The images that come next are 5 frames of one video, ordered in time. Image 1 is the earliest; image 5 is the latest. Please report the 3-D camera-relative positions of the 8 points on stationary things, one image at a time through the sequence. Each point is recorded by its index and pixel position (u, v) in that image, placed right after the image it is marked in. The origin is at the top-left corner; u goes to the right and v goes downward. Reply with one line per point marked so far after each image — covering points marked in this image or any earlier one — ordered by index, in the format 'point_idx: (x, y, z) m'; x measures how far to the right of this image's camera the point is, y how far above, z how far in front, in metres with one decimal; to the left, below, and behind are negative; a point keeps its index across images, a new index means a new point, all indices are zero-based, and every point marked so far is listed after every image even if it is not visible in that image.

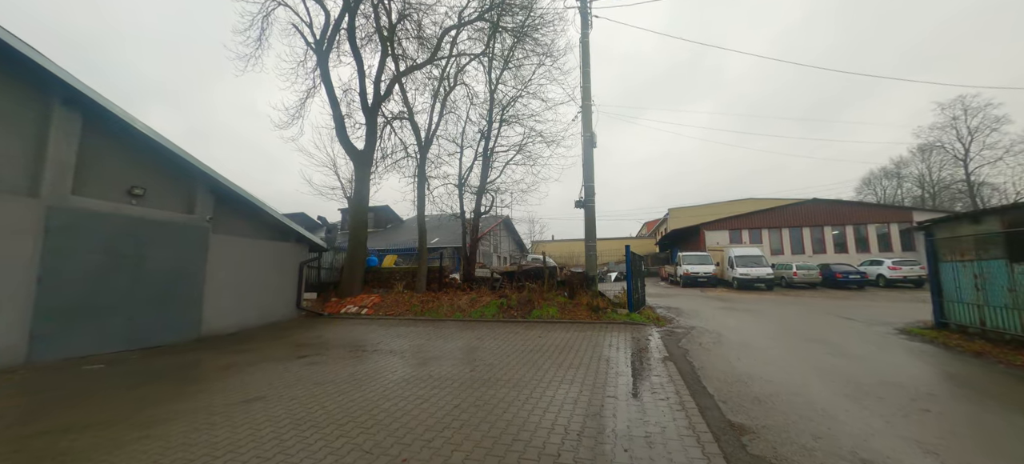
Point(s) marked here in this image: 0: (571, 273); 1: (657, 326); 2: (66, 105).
0: (+1.8, -1.2, +10.4) m
1: (+3.6, -2.3, +8.5) m
2: (-7.3, +2.1, +5.4) m
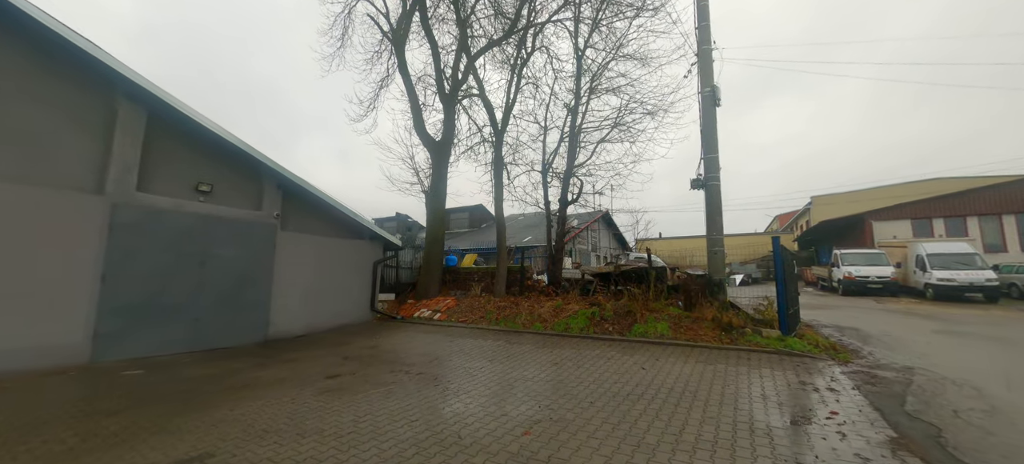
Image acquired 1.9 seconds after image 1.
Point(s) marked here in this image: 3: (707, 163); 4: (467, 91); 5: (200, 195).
0: (+3.9, -1.0, +7.7) m
1: (+5.2, -2.0, +5.4) m
2: (-6.2, +2.1, +5.5) m
3: (+4.5, +1.6, +7.9) m
4: (-1.4, +4.5, +10.7) m
5: (-5.9, +0.7, +6.4) m
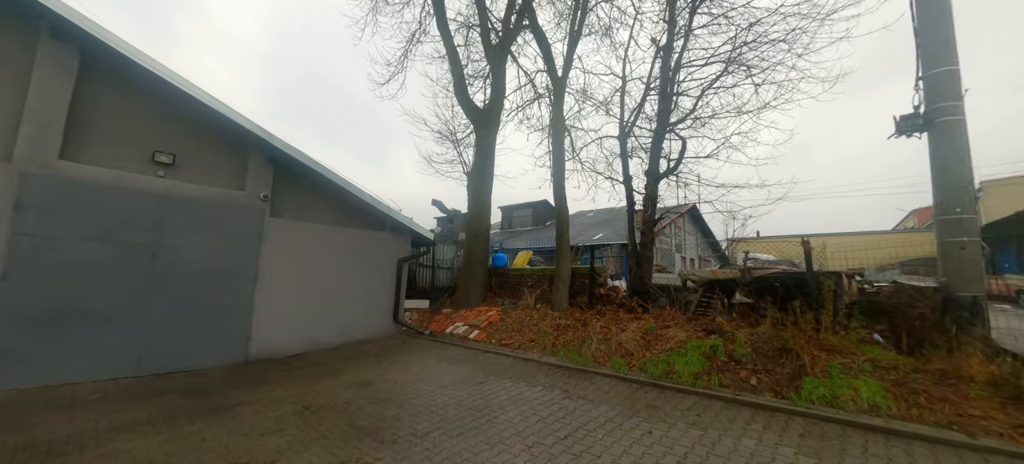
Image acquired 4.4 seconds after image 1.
0: (+4.8, -0.7, +4.3) m
1: (+5.6, -1.8, +1.7) m
2: (-5.6, +2.3, +4.2) m
3: (+5.4, +1.9, +4.3) m
4: (+0.1, +4.7, +8.3) m
5: (-5.1, +0.9, +4.9) m
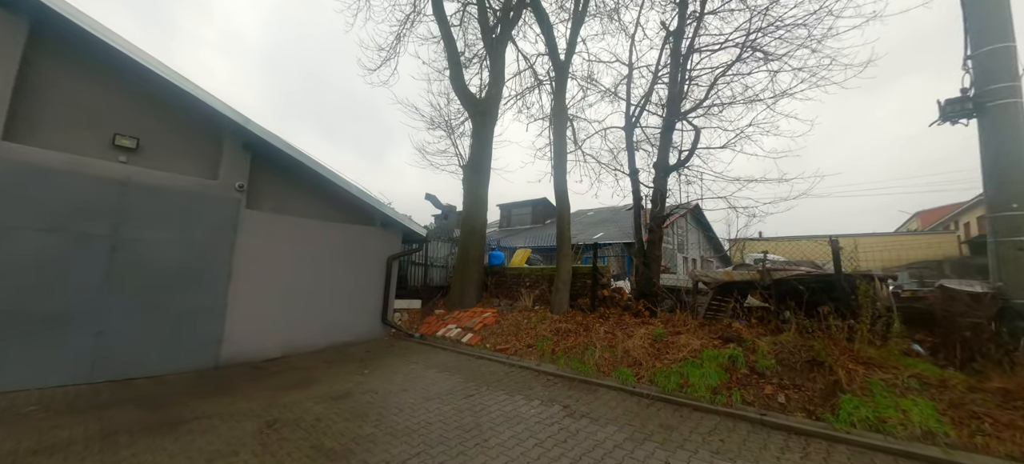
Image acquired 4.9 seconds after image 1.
0: (+4.8, -0.7, +3.8) m
1: (+5.5, -1.7, +1.2) m
2: (-5.6, +2.4, +3.7) m
3: (+5.3, +1.9, +3.8) m
4: (+0.1, +4.8, +7.8) m
5: (-5.1, +1.0, +4.4) m
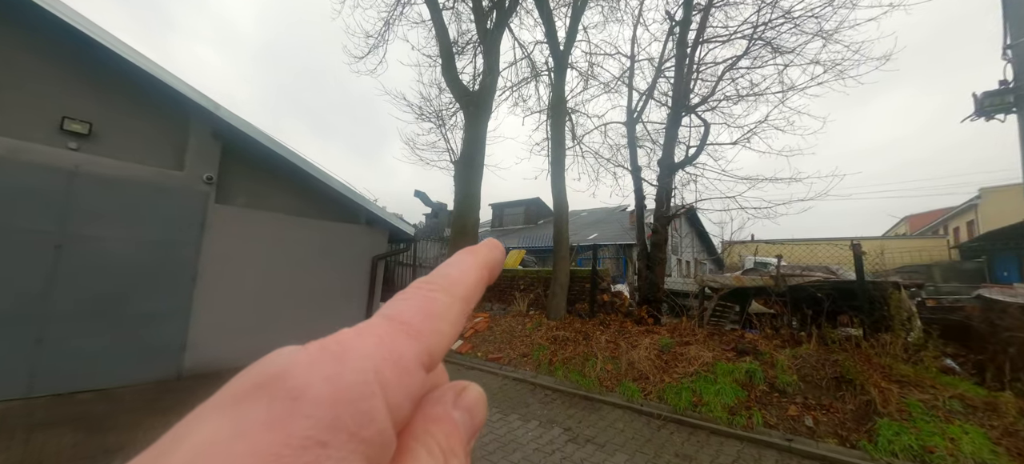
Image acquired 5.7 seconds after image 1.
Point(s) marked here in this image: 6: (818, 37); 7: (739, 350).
0: (+4.7, -0.7, +3.4) m
1: (+5.5, -1.8, +0.9) m
2: (-5.6, +2.5, +3.1) m
3: (+5.3, +1.8, +3.5) m
4: (+0.1, +4.8, +7.4) m
5: (-5.2, +1.1, +3.9) m
6: (+5.0, +3.2, +5.5) m
7: (+2.8, -1.4, +4.1) m
